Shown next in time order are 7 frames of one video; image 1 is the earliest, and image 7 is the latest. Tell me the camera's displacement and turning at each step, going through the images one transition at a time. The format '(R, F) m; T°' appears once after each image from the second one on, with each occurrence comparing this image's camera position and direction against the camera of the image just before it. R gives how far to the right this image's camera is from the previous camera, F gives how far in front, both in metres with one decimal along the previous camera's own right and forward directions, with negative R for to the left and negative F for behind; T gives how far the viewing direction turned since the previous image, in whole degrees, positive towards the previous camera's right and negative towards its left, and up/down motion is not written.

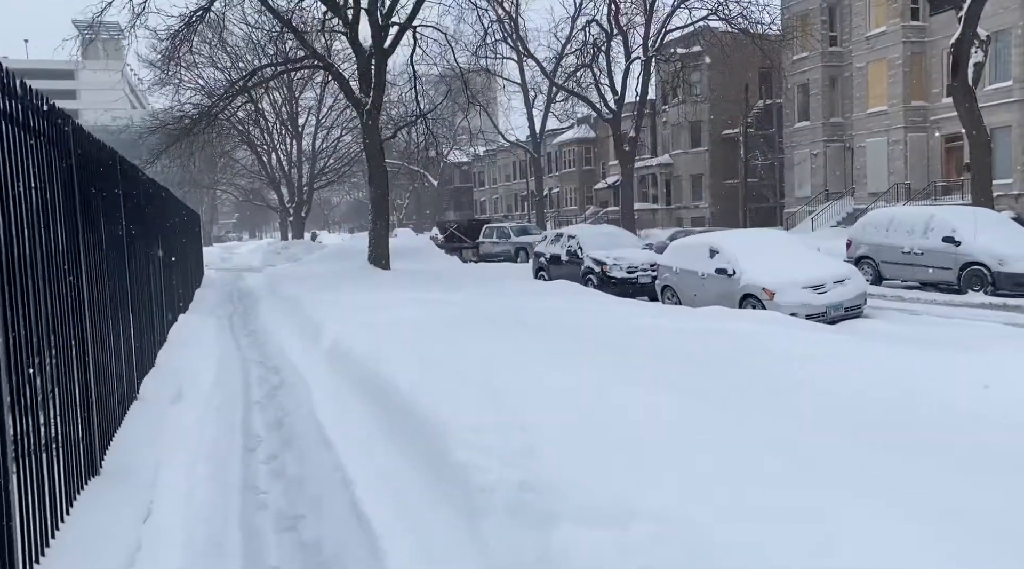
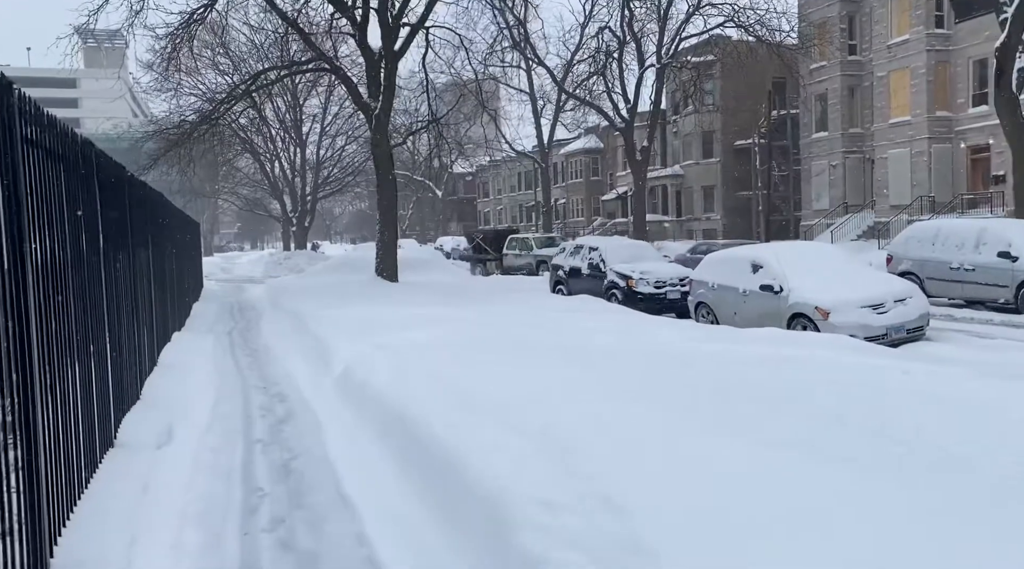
(-0.3, +1.2) m; 0°
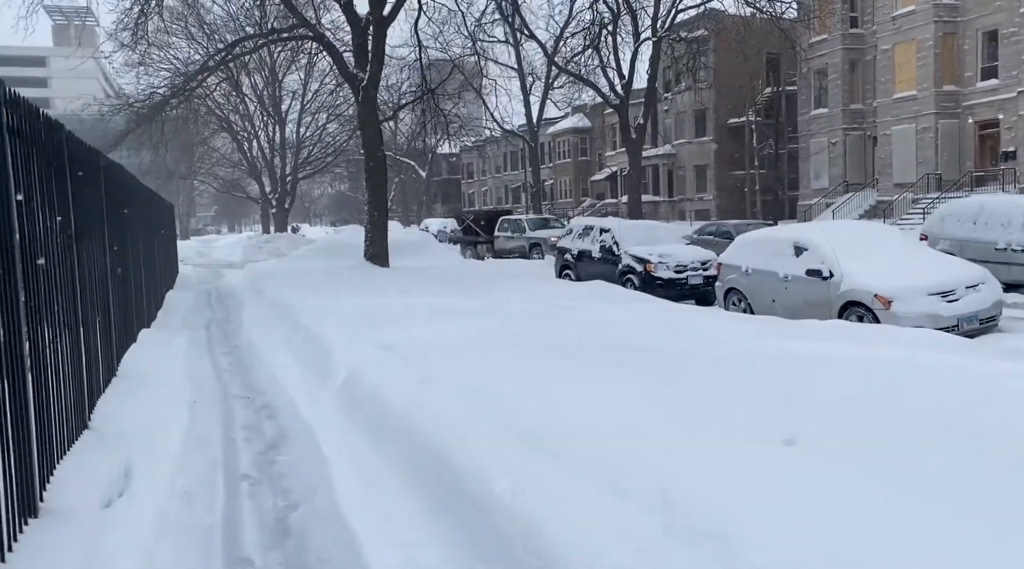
(-0.4, +1.5) m; +1°
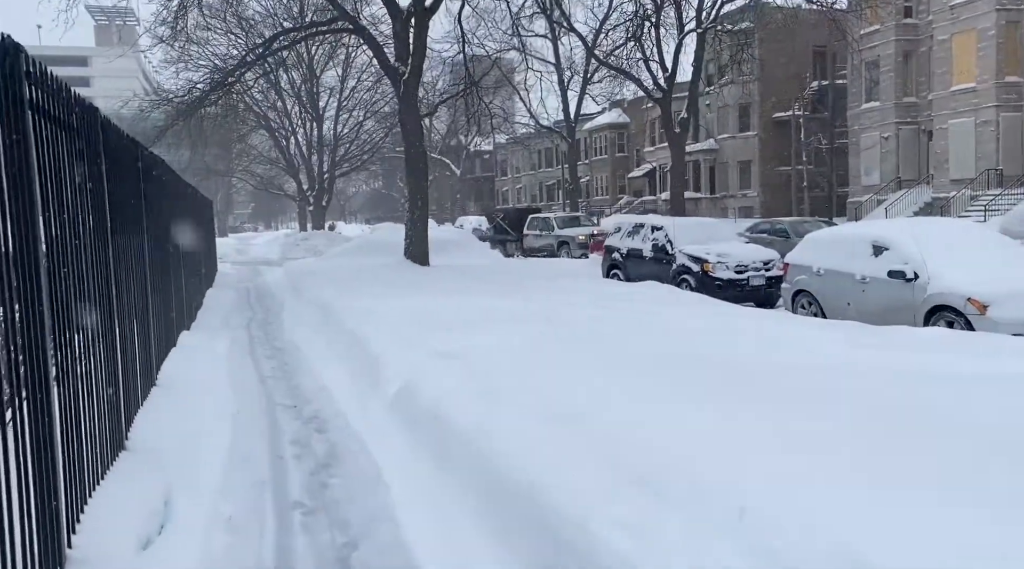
(-0.3, +0.7) m; -2°
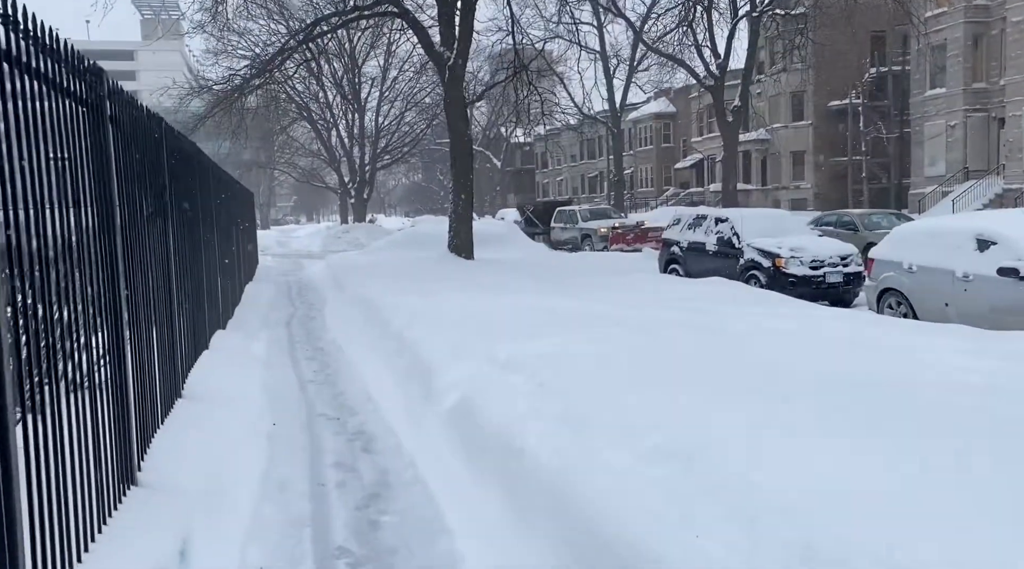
(-0.2, +0.9) m; -2°
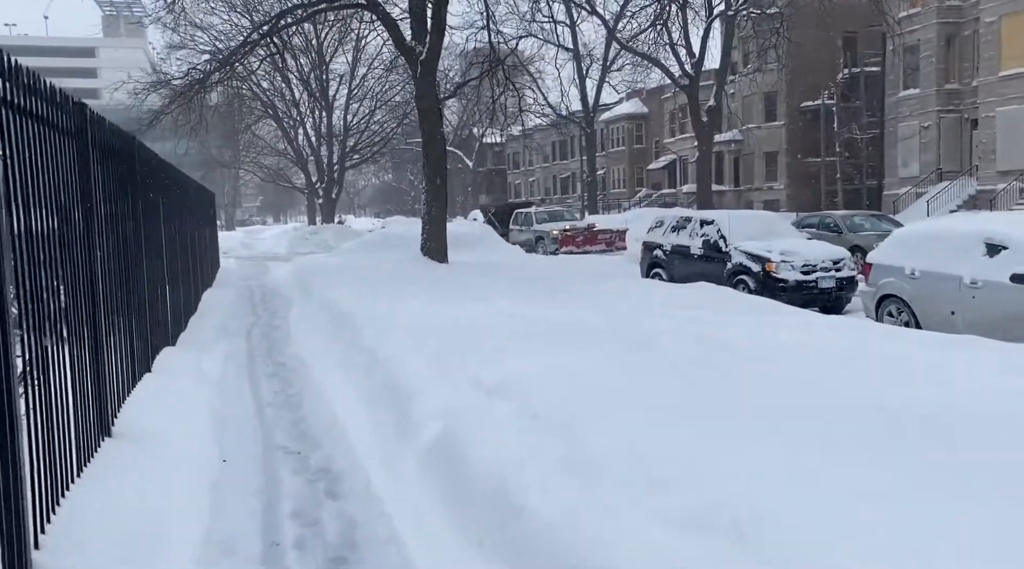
(-0.1, +0.8) m; +2°
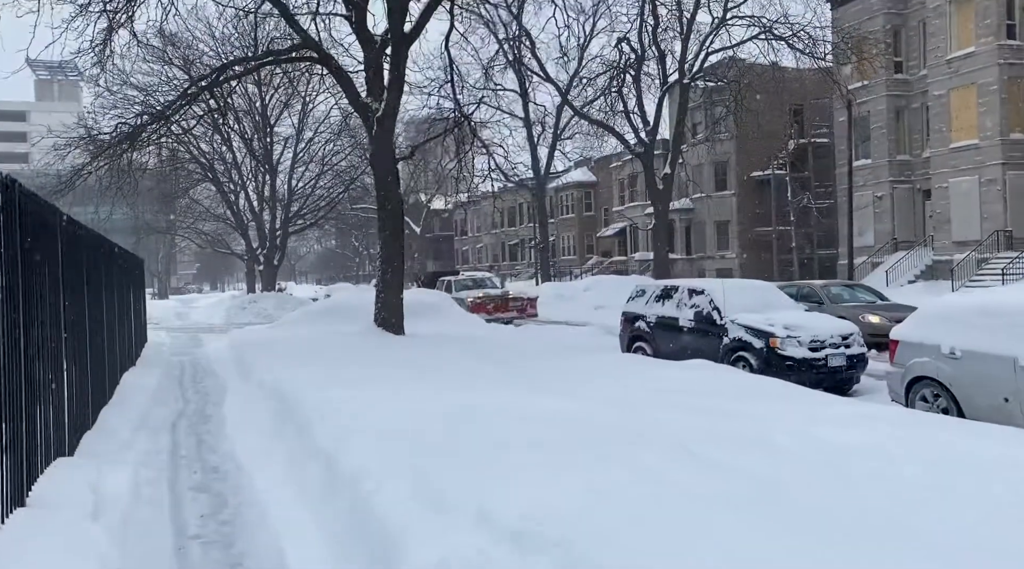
(-0.4, +1.5) m; +3°
